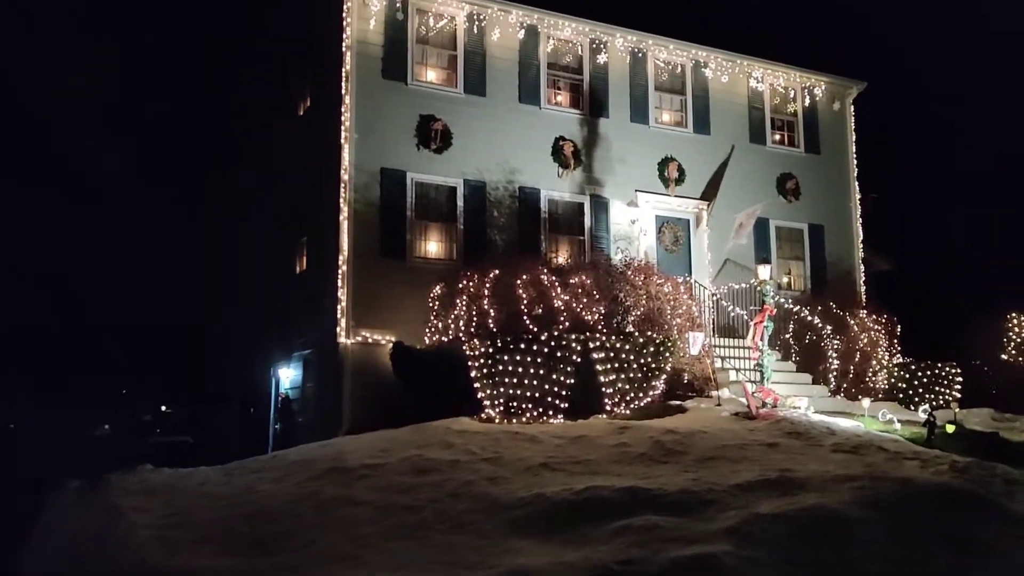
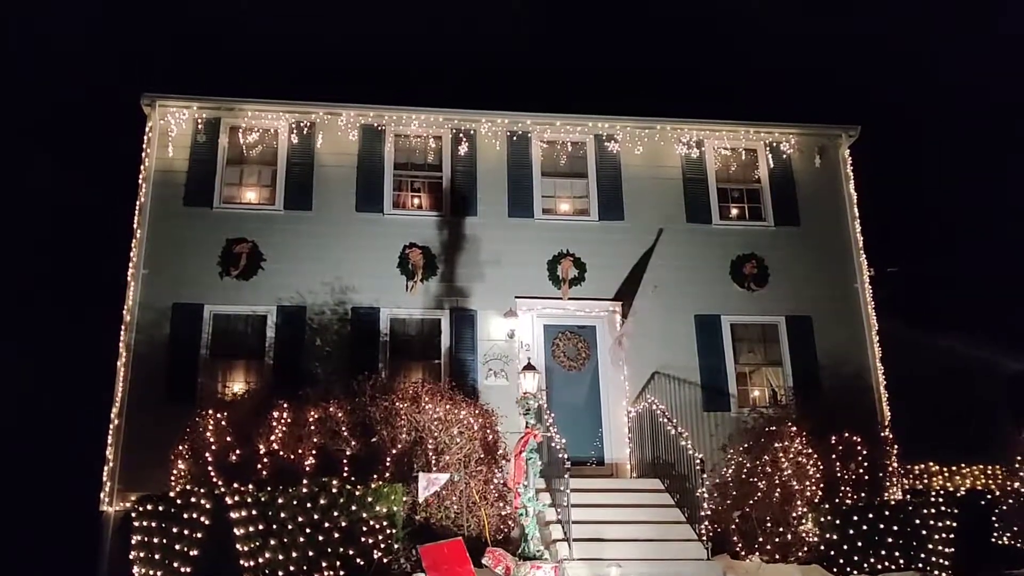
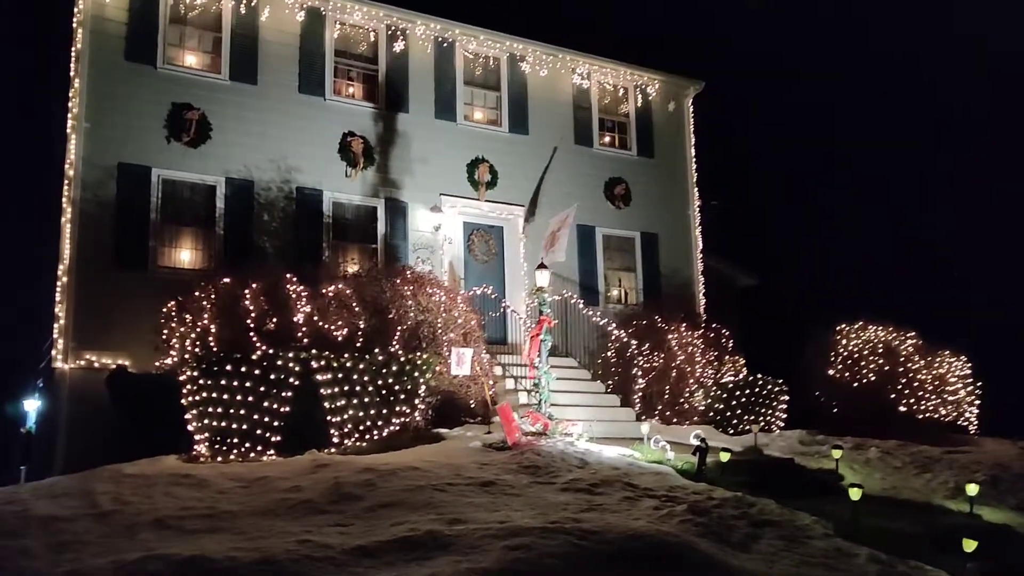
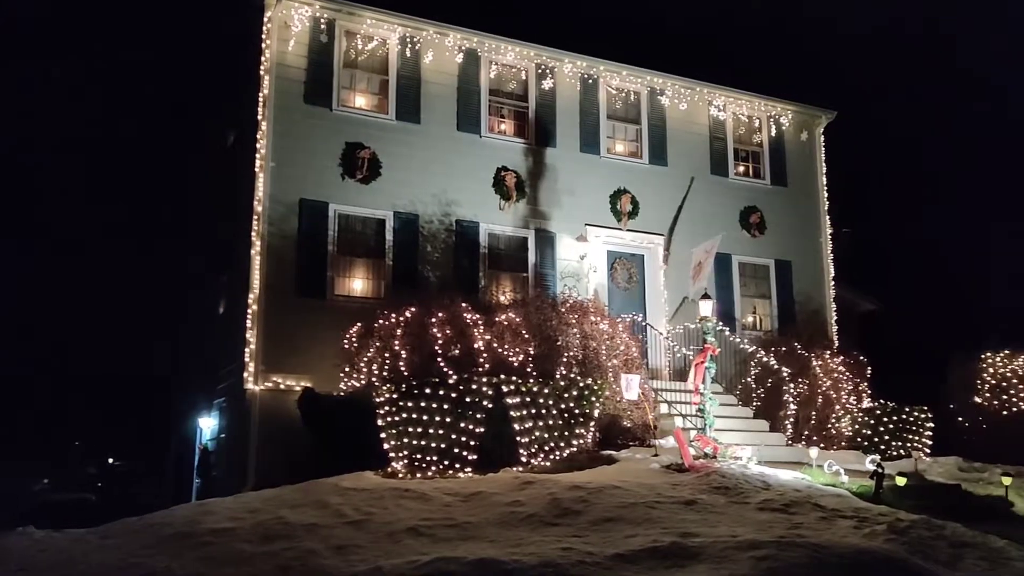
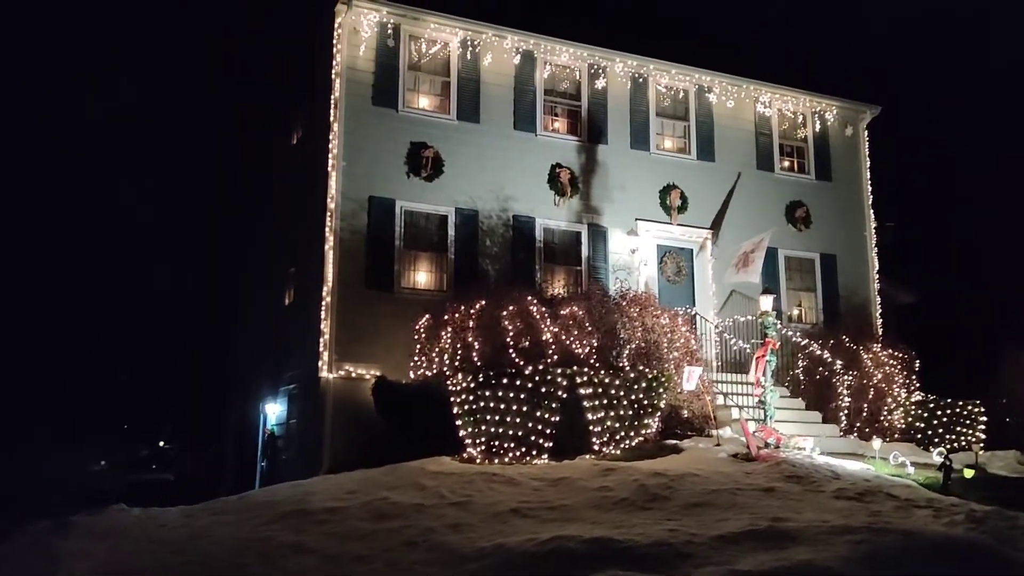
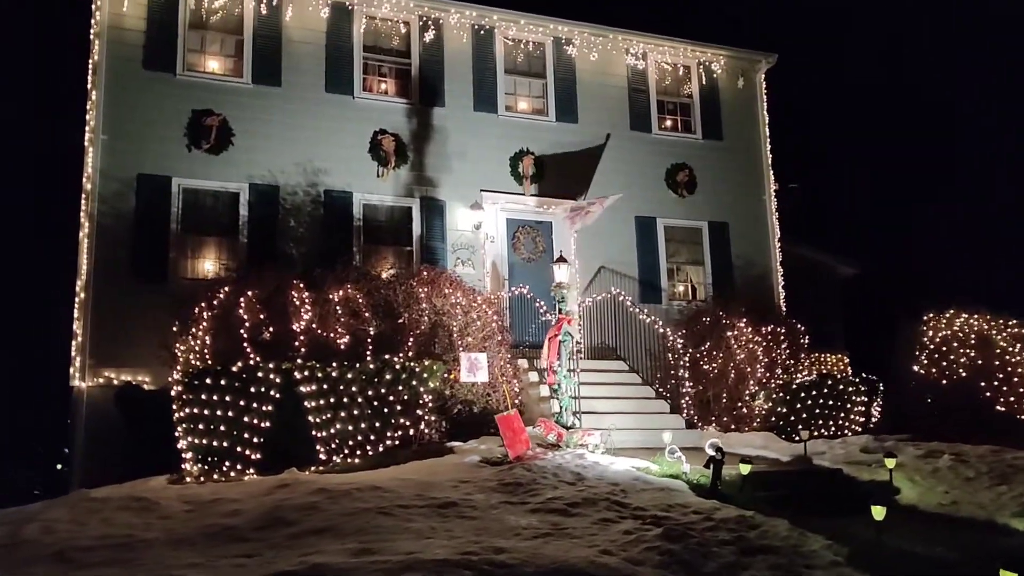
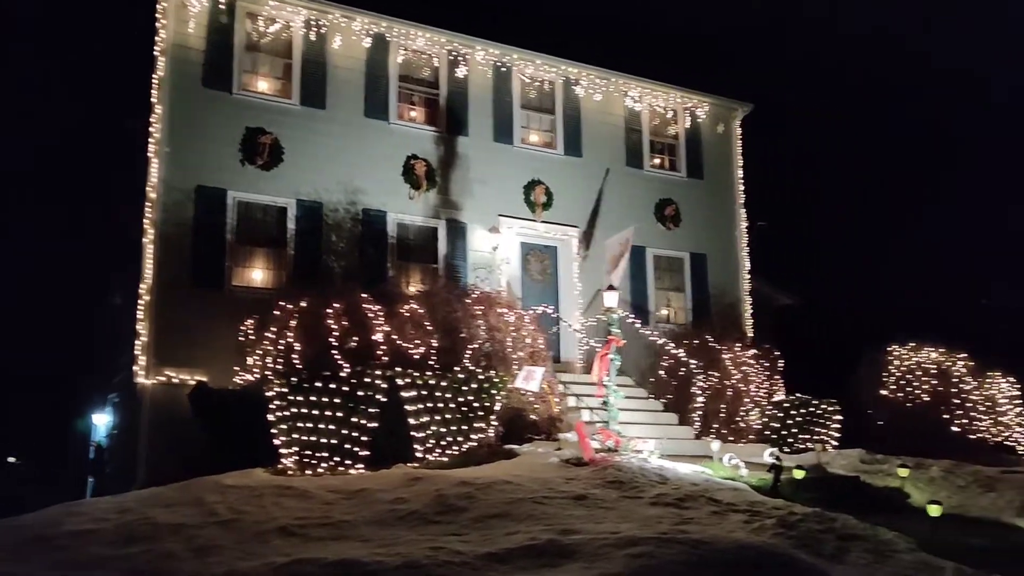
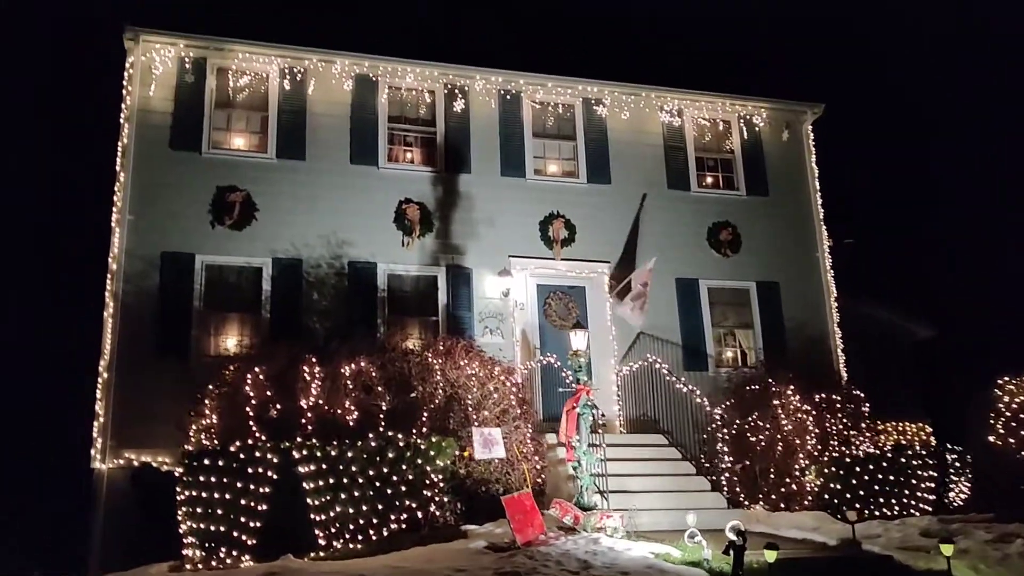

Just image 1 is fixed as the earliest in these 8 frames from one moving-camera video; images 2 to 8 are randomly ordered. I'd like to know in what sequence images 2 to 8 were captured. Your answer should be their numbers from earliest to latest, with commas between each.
5, 4, 7, 3, 6, 8, 2
